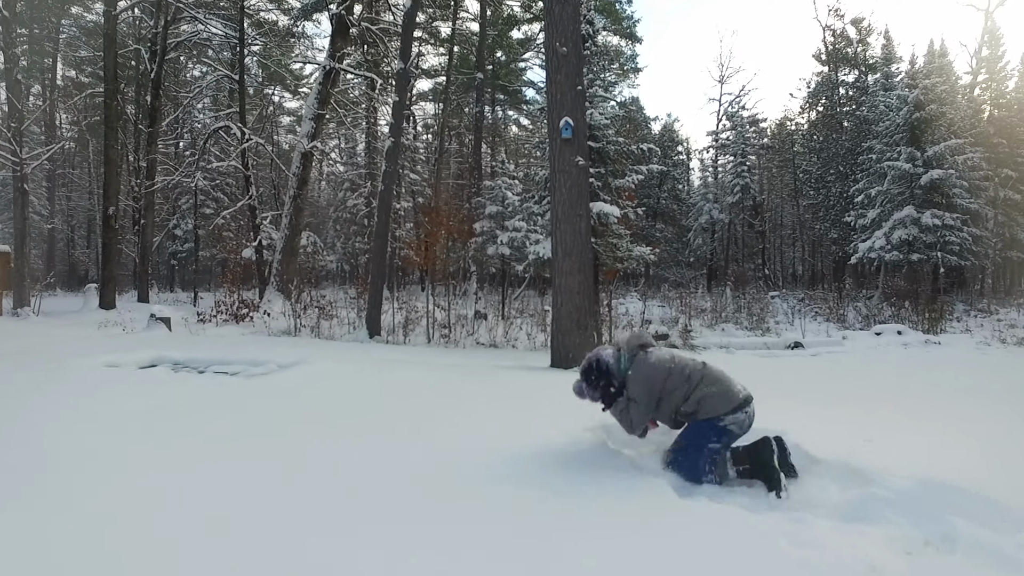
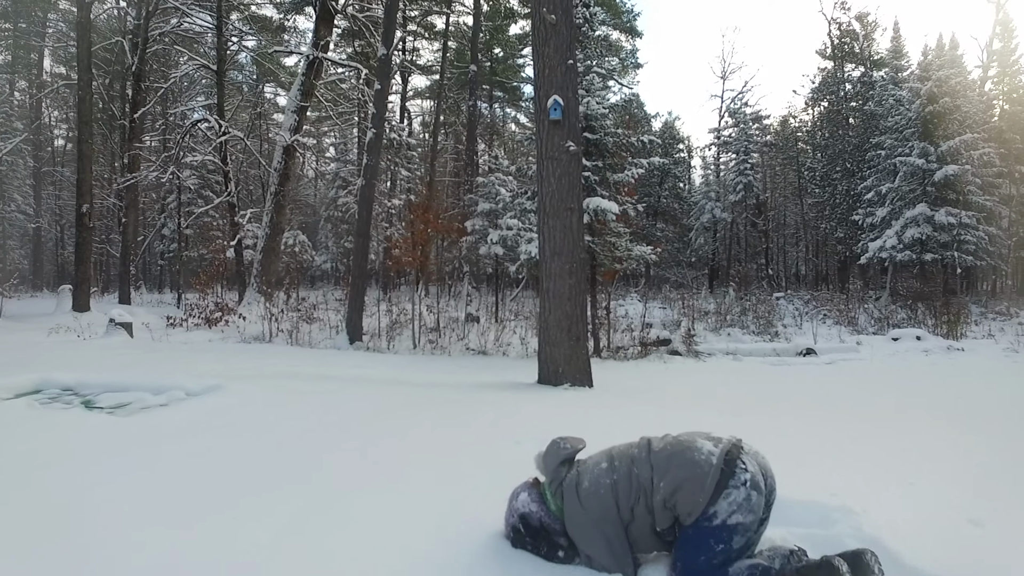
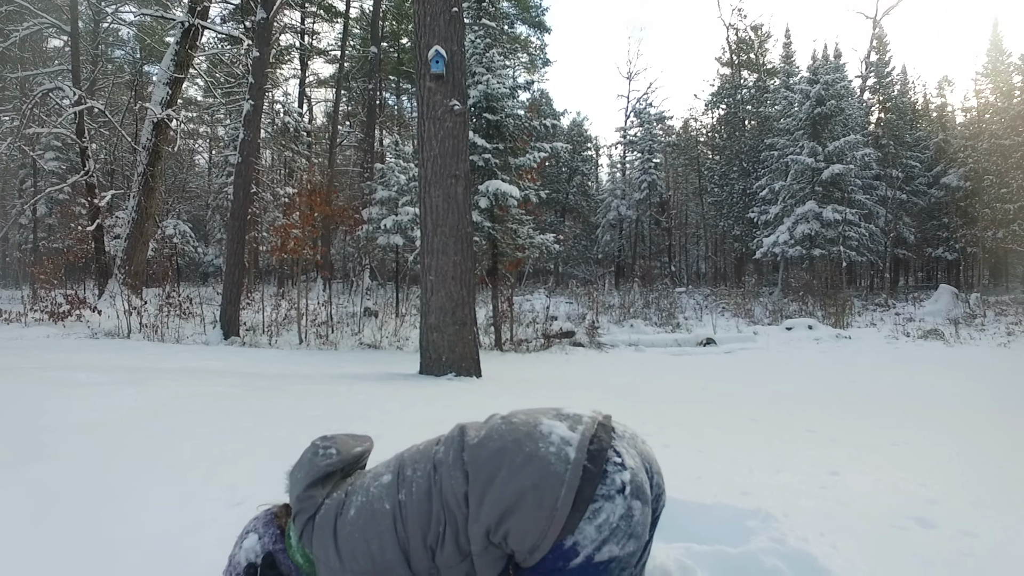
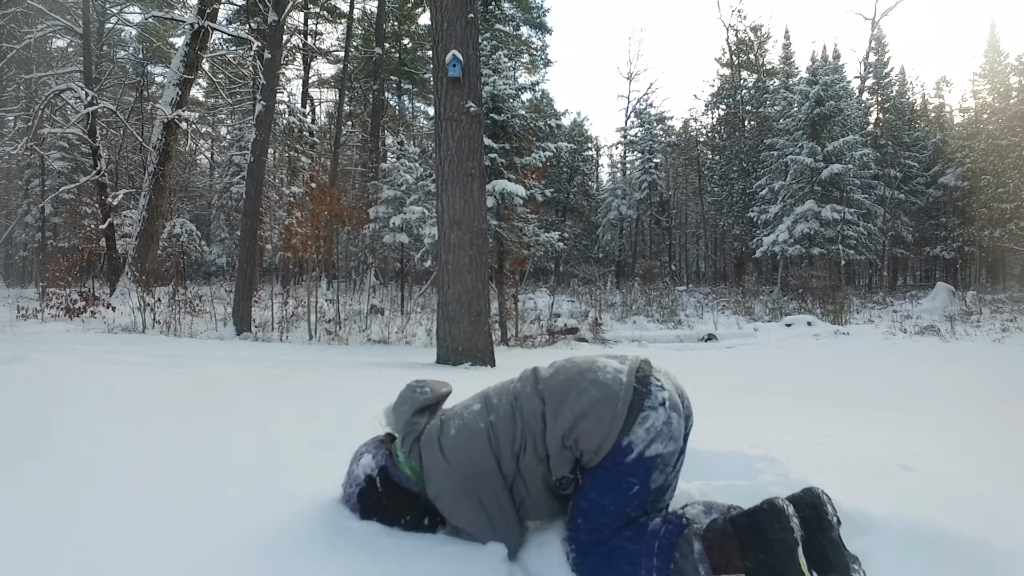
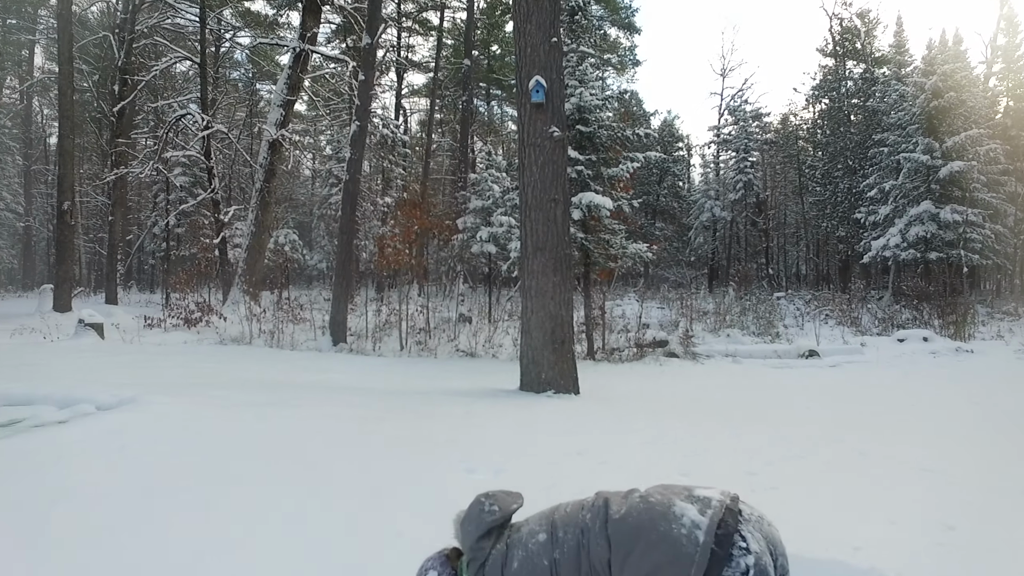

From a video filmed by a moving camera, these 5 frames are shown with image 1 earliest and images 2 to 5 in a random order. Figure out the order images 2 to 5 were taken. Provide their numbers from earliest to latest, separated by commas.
2, 5, 3, 4
